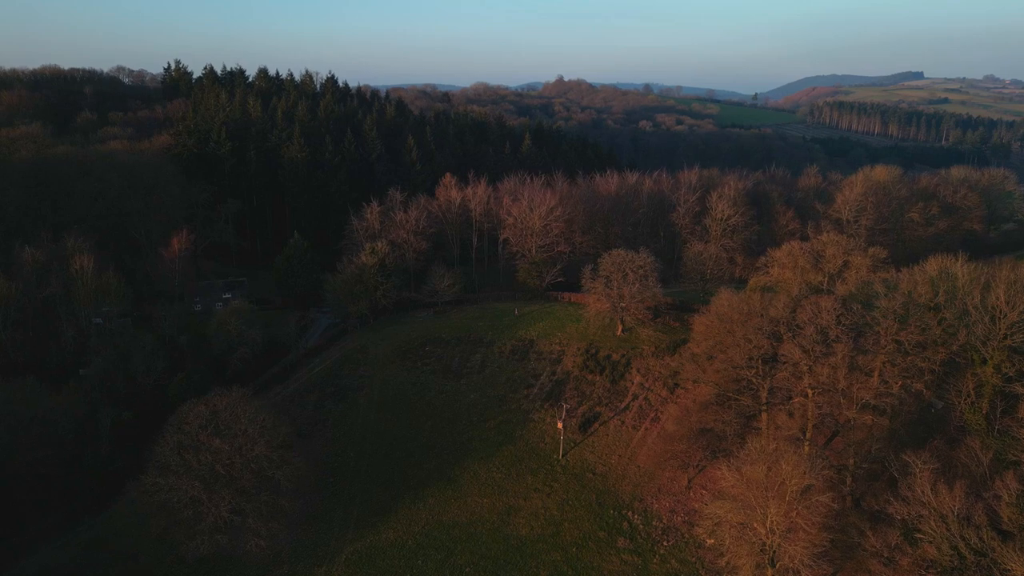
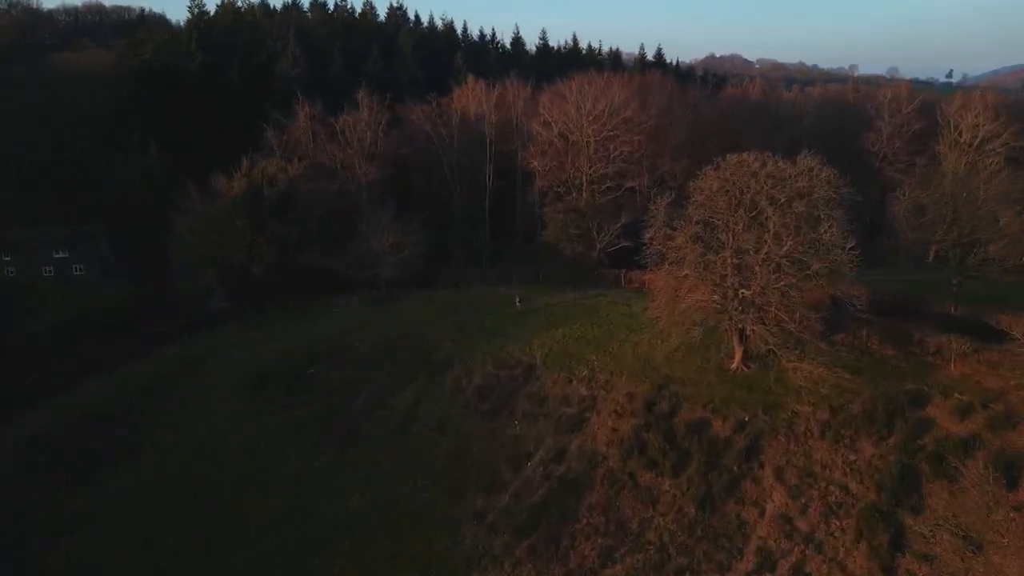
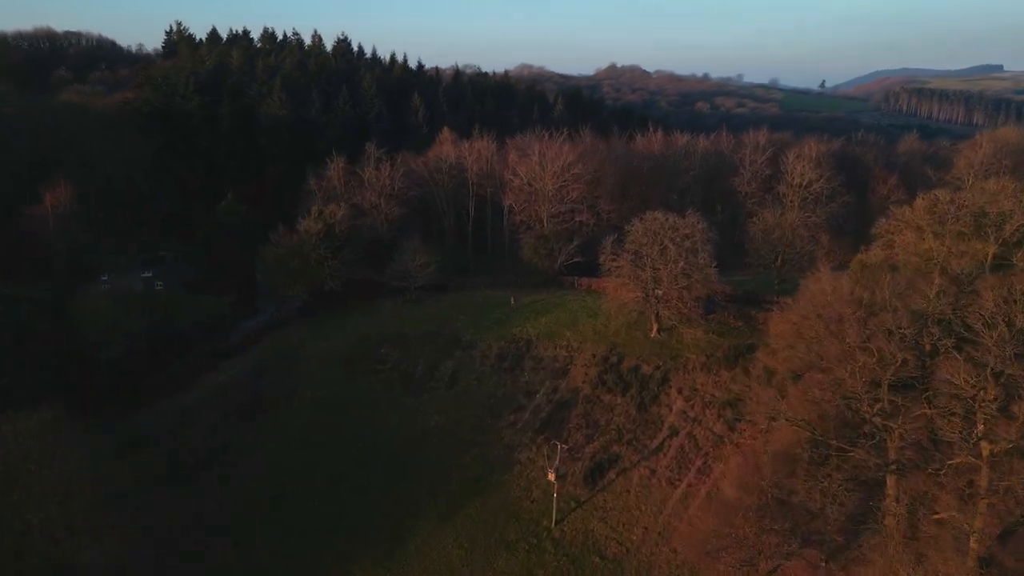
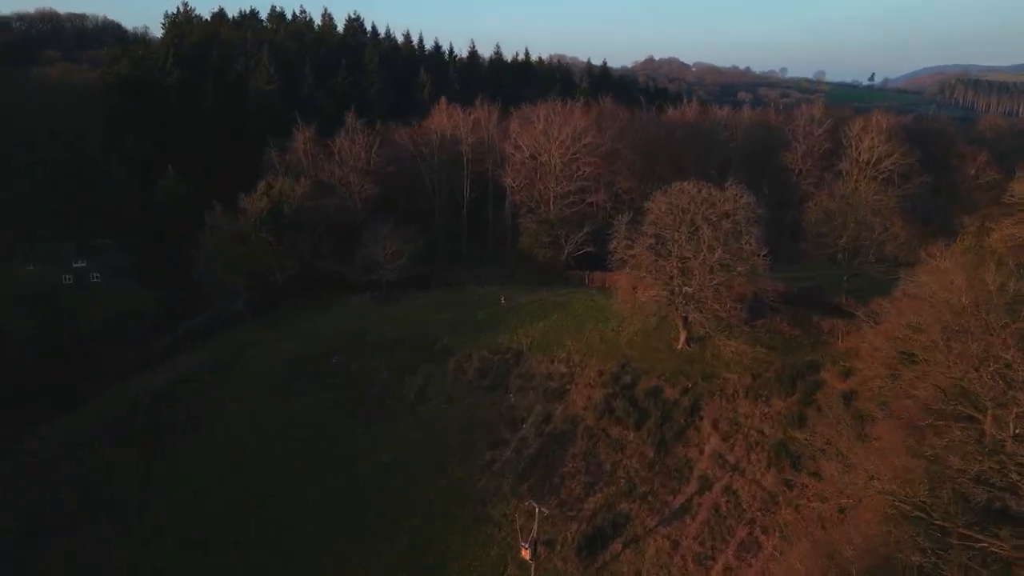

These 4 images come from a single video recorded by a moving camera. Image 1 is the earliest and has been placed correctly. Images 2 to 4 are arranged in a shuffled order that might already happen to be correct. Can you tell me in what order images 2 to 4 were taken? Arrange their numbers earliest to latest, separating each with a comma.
3, 4, 2
